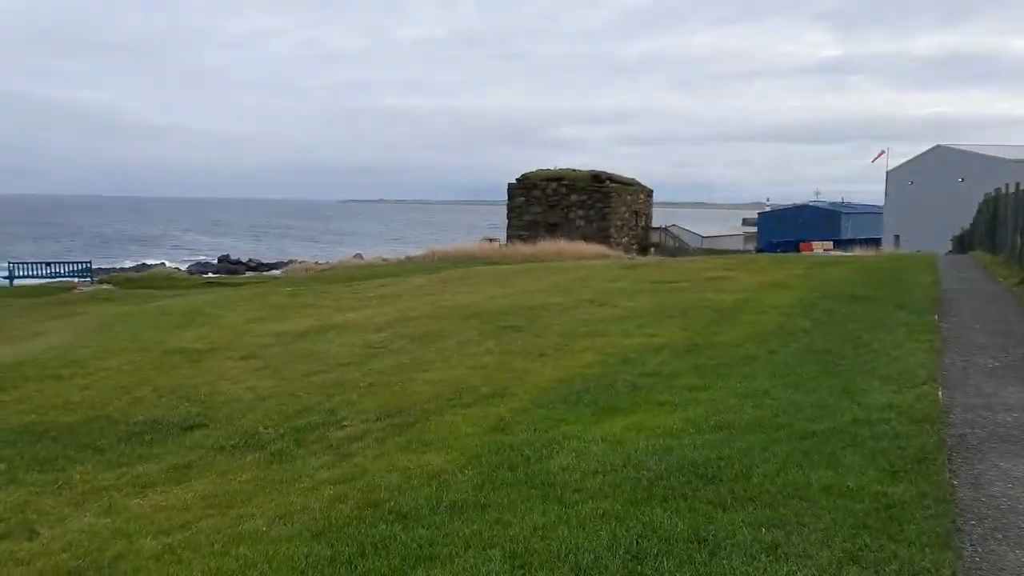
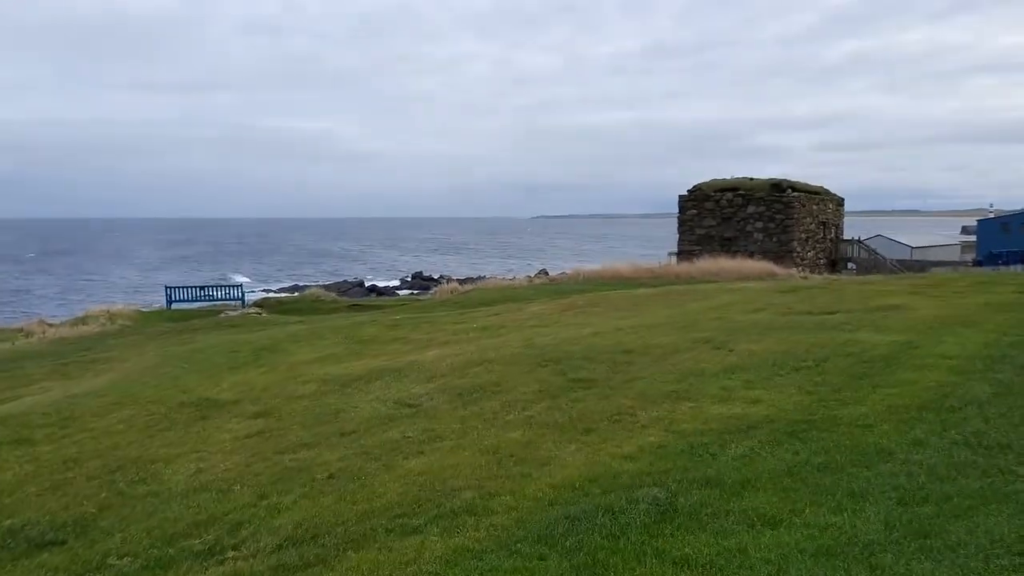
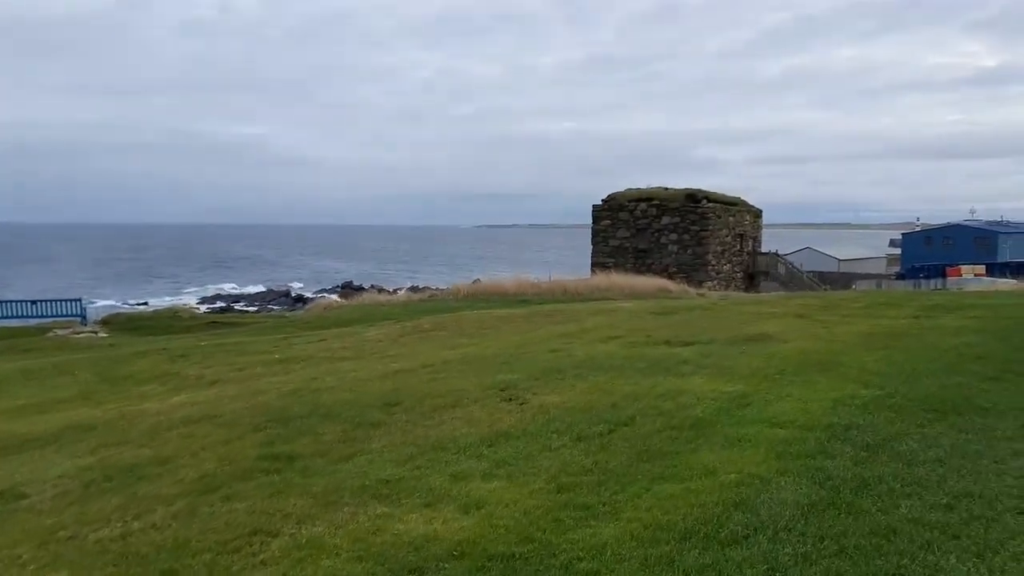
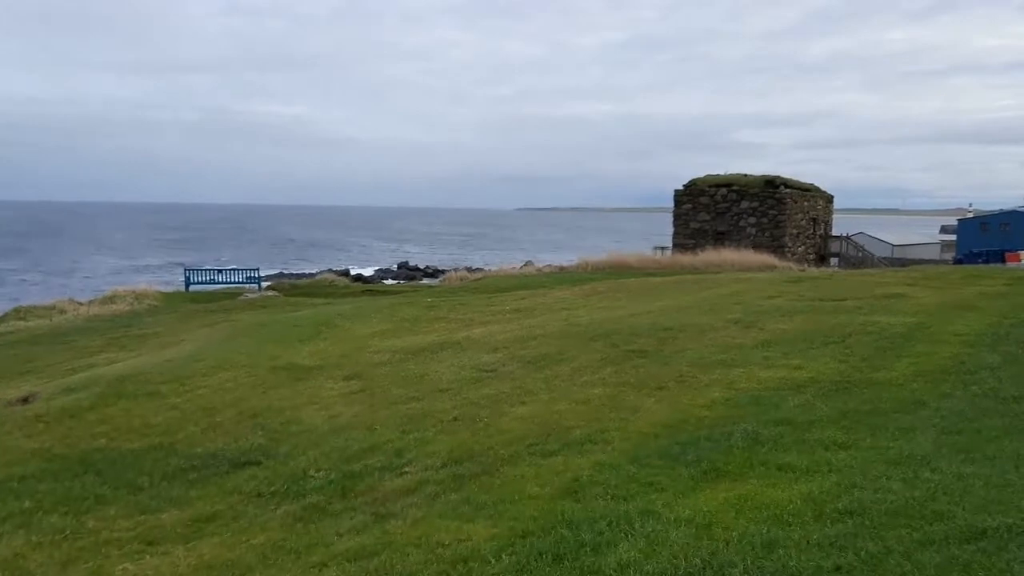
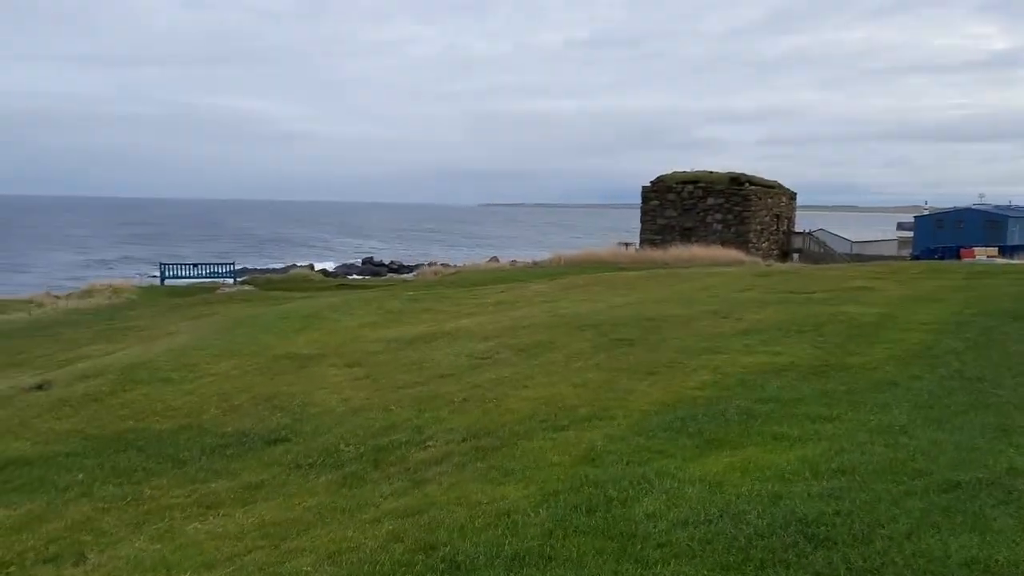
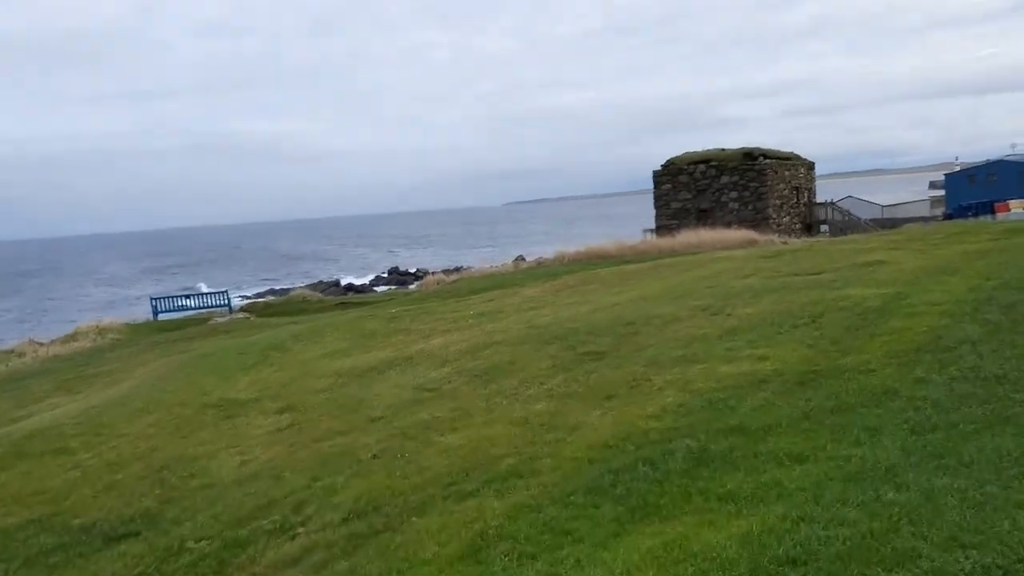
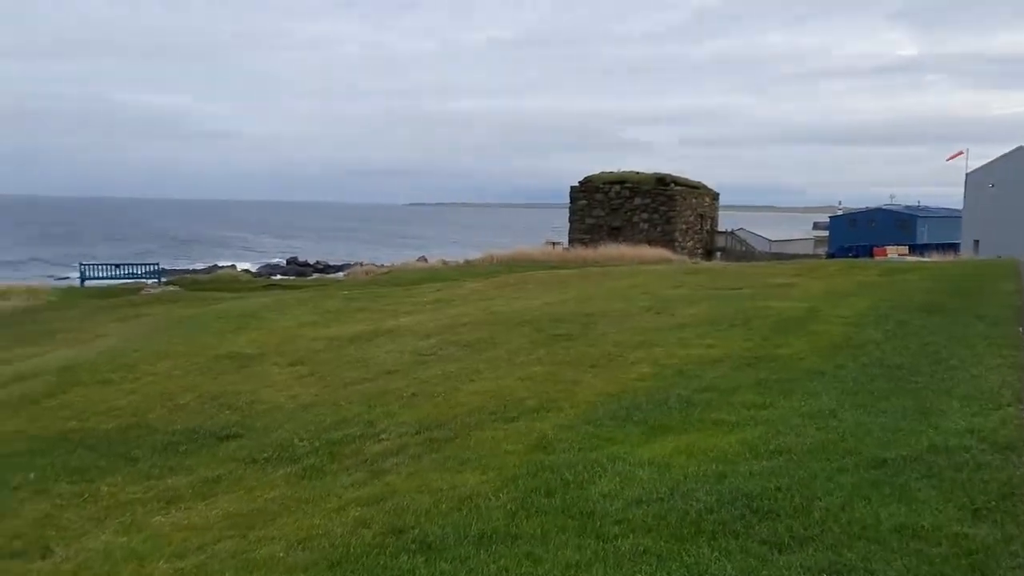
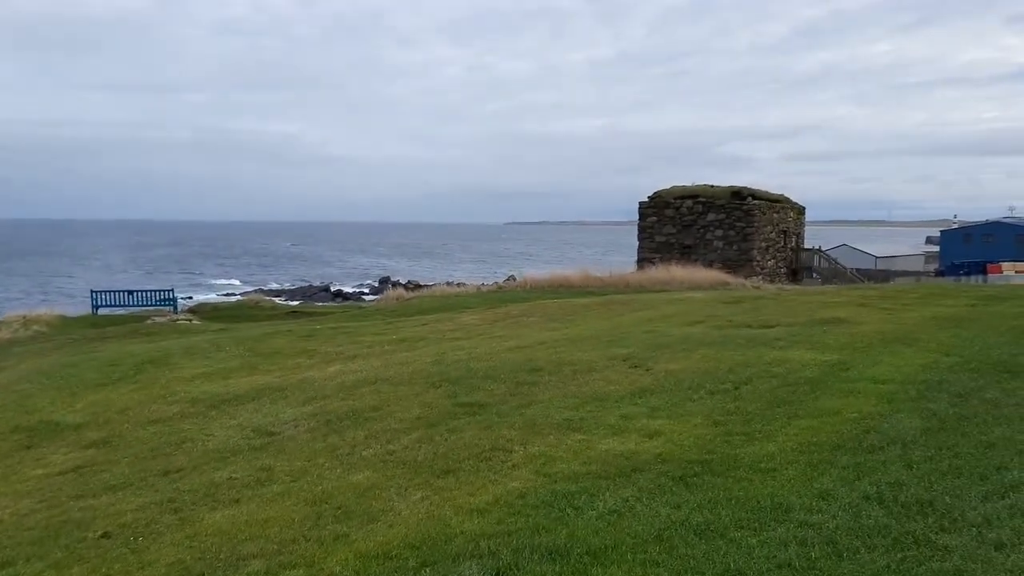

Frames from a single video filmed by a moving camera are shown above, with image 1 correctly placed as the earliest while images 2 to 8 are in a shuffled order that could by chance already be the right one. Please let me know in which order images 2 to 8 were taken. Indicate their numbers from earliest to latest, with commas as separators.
7, 5, 4, 6, 2, 8, 3
